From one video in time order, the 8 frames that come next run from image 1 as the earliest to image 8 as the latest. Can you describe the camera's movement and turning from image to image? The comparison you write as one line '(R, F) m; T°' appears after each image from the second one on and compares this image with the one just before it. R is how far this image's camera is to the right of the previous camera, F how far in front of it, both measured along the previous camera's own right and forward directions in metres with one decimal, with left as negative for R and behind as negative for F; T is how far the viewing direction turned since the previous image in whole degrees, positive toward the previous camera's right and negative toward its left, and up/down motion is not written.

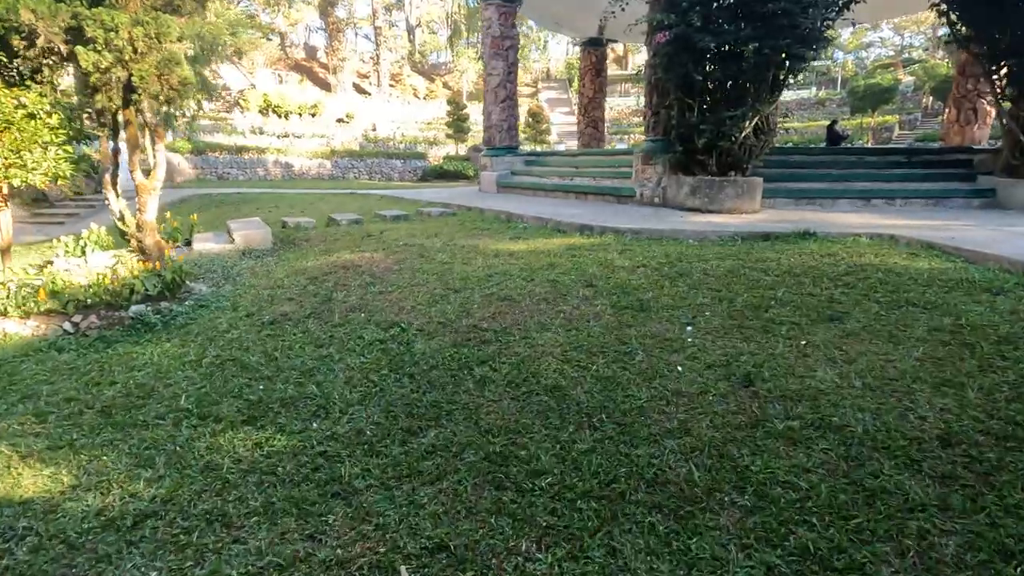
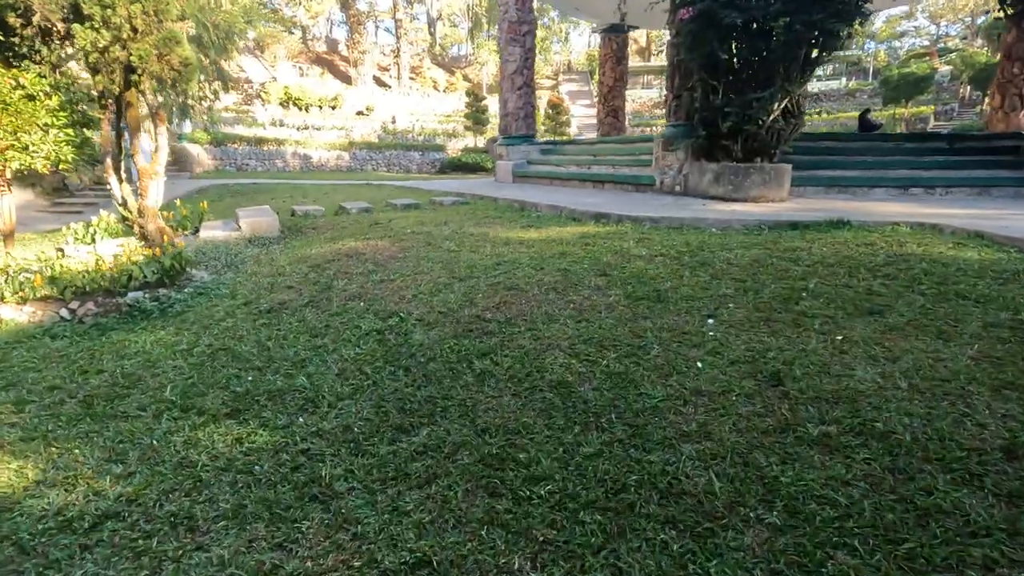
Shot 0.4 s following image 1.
(+0.1, +0.2) m; -2°
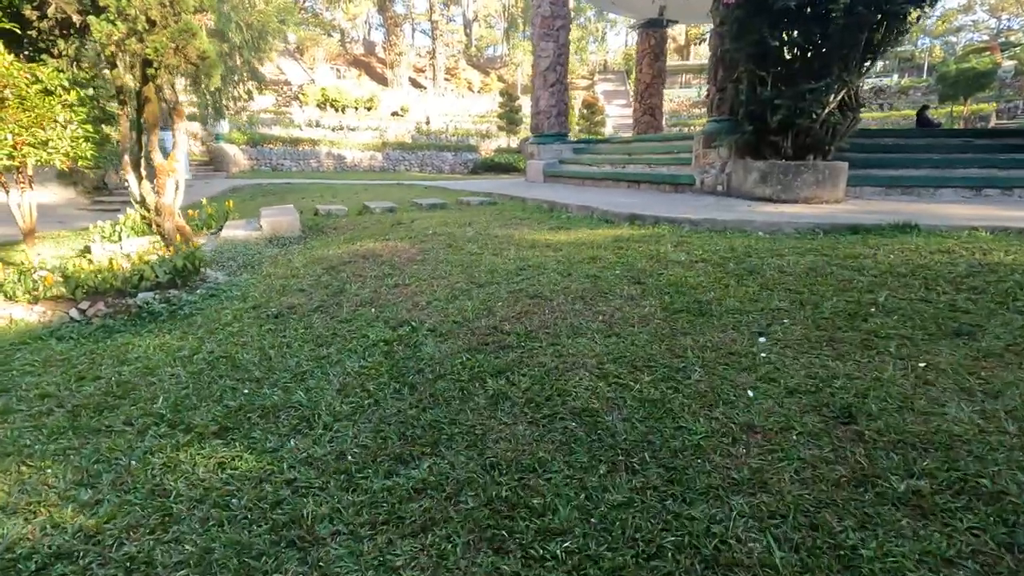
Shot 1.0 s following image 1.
(+0.1, +0.3) m; -3°
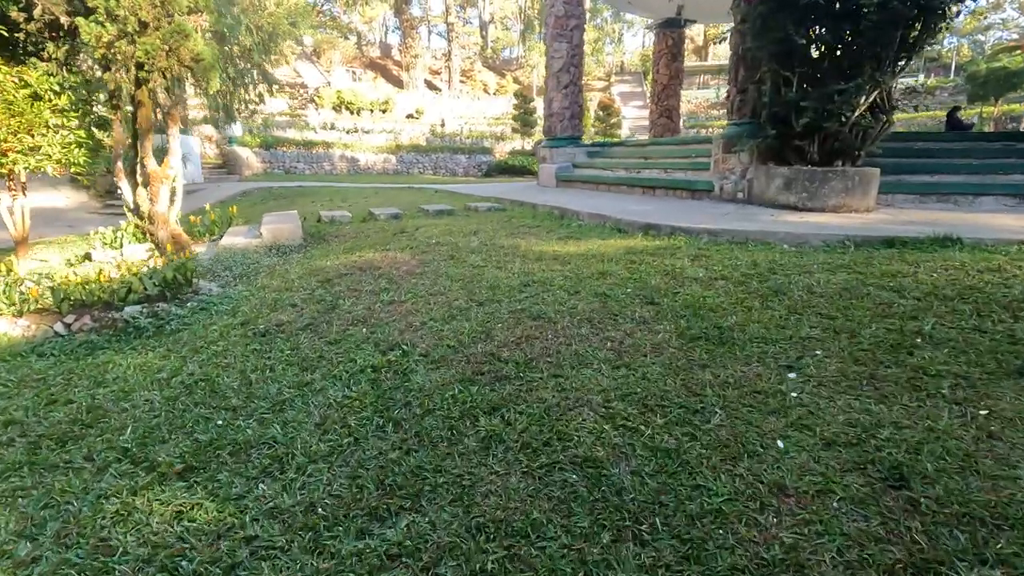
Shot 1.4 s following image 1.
(+0.1, +0.2) m; -2°
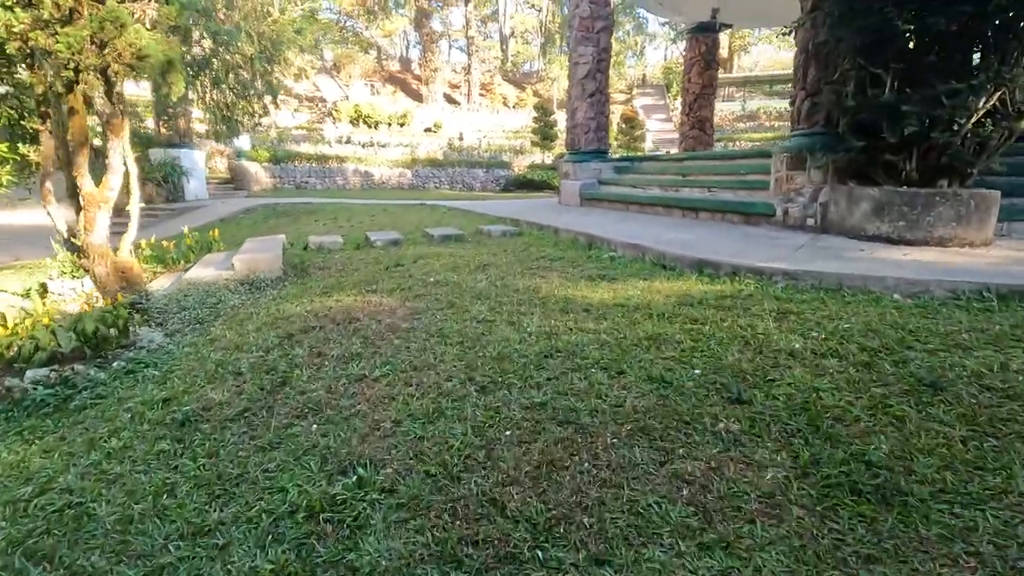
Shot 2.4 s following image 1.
(0.0, +0.9) m; -2°
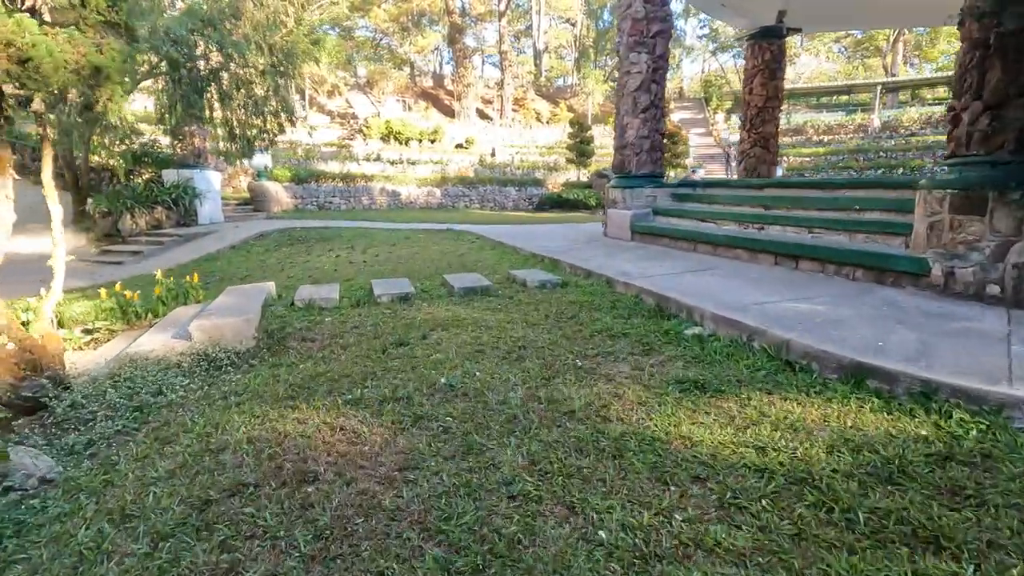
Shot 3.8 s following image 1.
(-0.1, +1.1) m; -3°
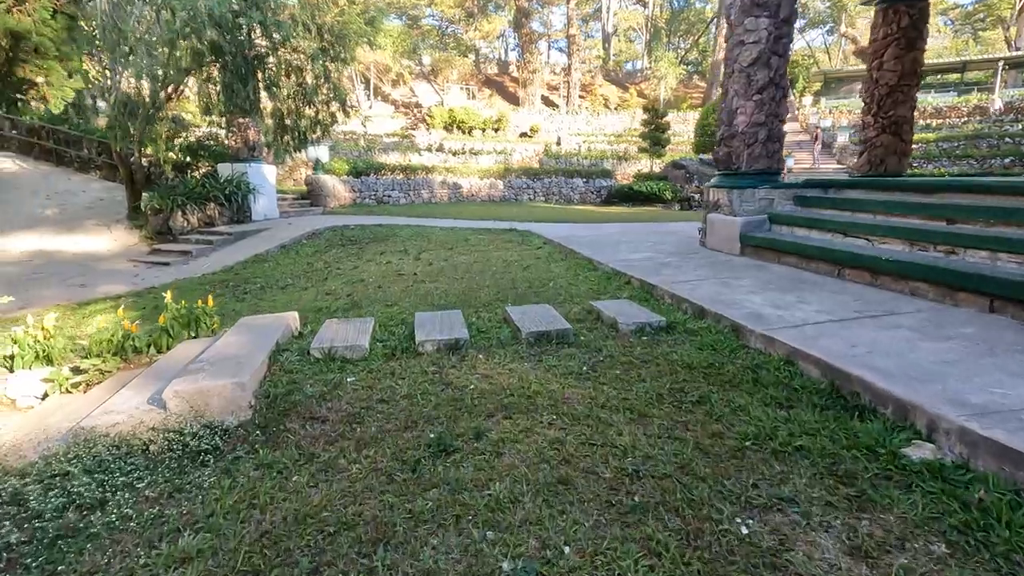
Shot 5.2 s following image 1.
(-0.2, +1.1) m; -6°
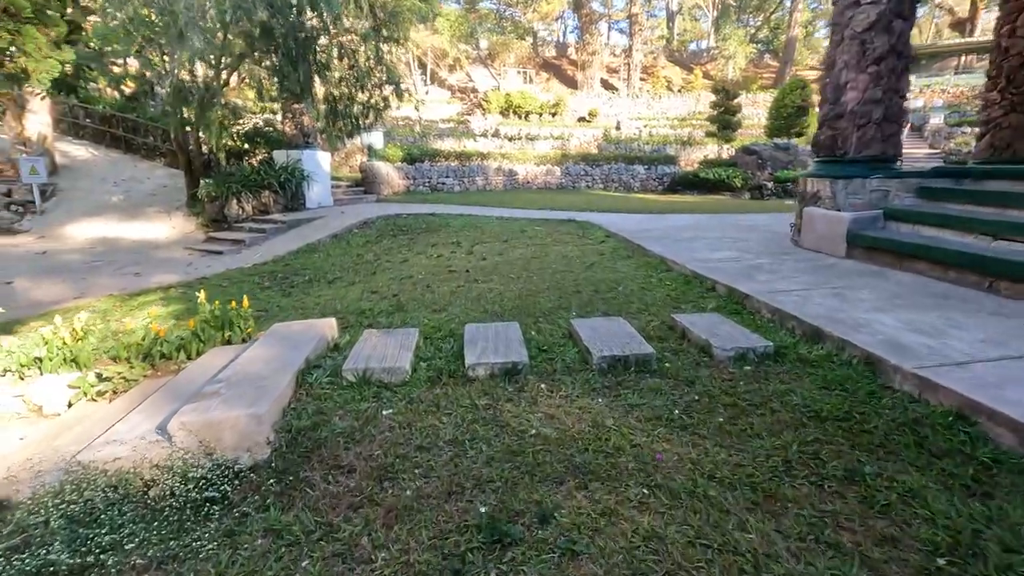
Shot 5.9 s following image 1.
(-0.1, +0.5) m; -6°
